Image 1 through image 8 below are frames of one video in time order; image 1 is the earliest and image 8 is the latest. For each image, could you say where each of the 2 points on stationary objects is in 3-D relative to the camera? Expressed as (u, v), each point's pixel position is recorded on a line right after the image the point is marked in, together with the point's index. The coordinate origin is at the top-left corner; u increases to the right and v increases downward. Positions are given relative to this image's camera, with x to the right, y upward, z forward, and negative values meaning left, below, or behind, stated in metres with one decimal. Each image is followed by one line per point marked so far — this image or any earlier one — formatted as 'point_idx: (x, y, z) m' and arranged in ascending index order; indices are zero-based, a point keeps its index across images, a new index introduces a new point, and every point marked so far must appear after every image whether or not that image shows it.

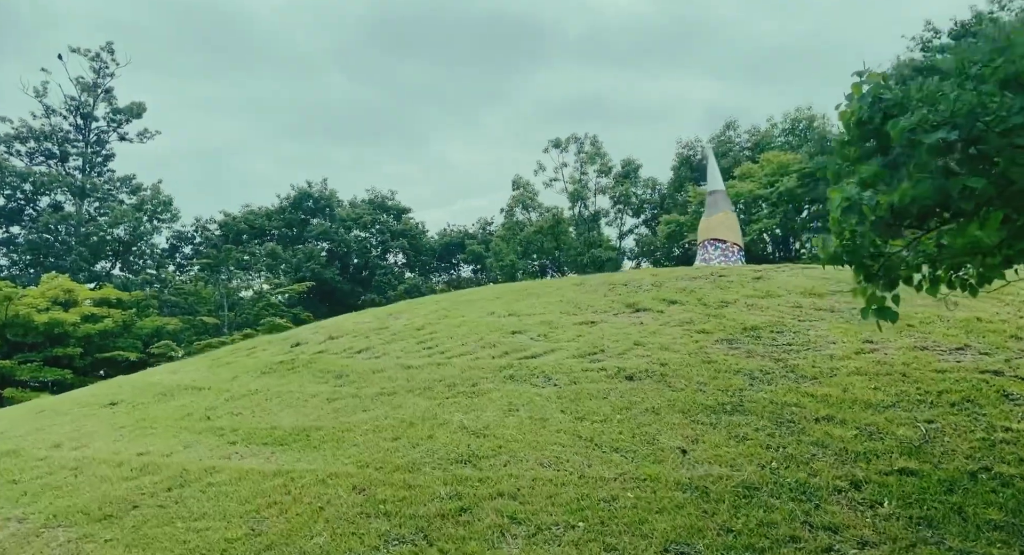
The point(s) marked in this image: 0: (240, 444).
0: (-2.4, -1.5, +7.2) m
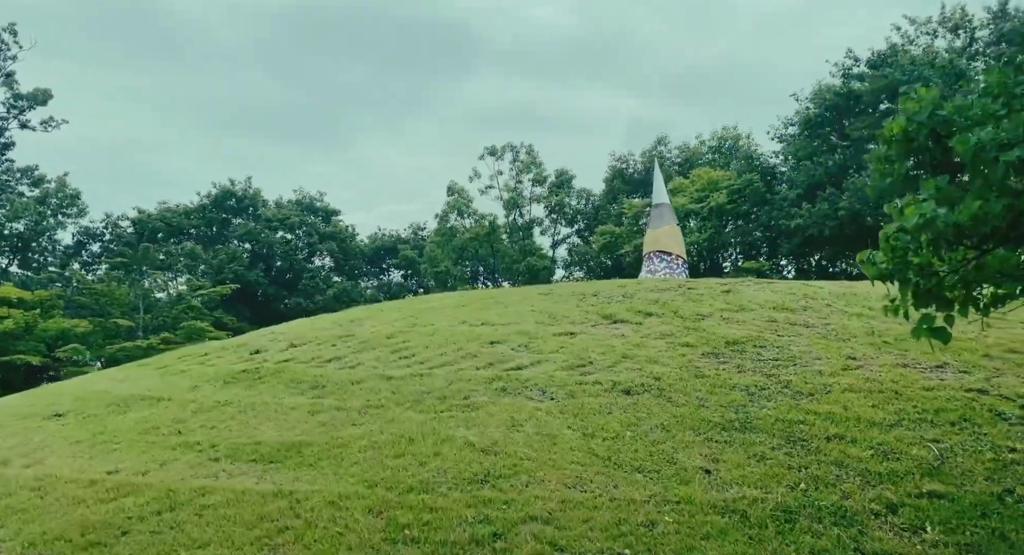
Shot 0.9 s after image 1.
0: (-2.4, -1.5, +6.6) m
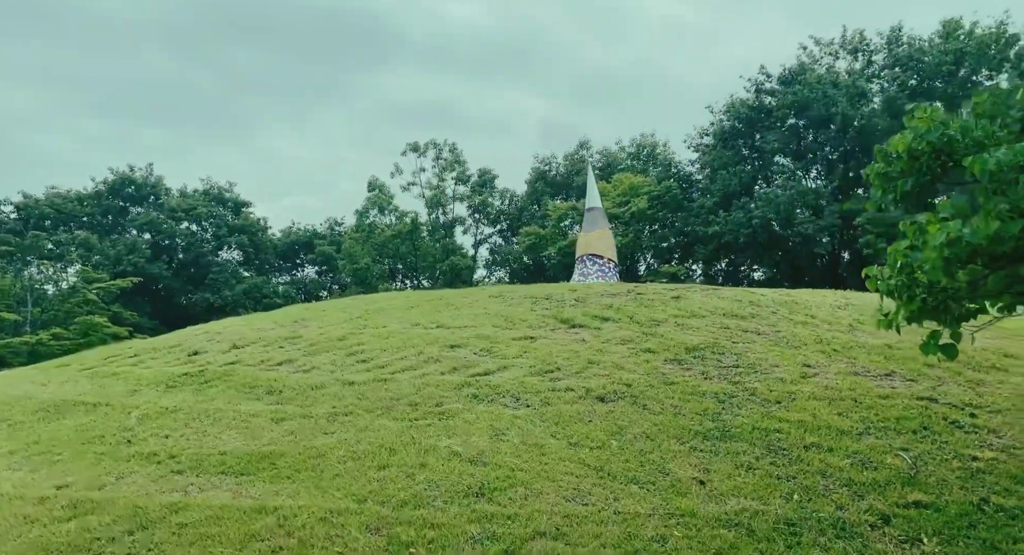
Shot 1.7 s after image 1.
0: (-2.5, -1.5, +6.2) m
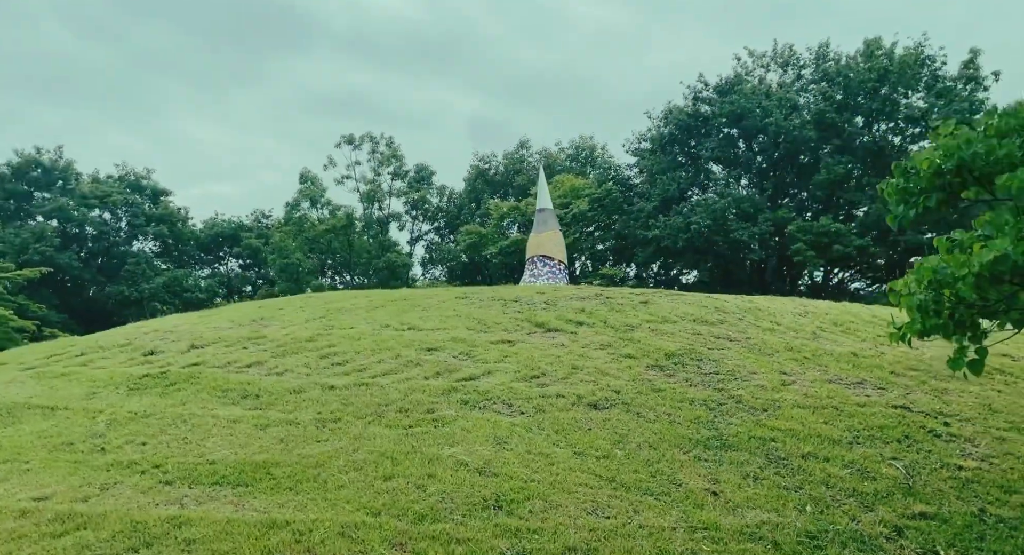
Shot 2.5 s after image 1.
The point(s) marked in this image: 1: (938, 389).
0: (-2.4, -1.5, +5.9) m
1: (+5.8, -1.5, +10.9) m
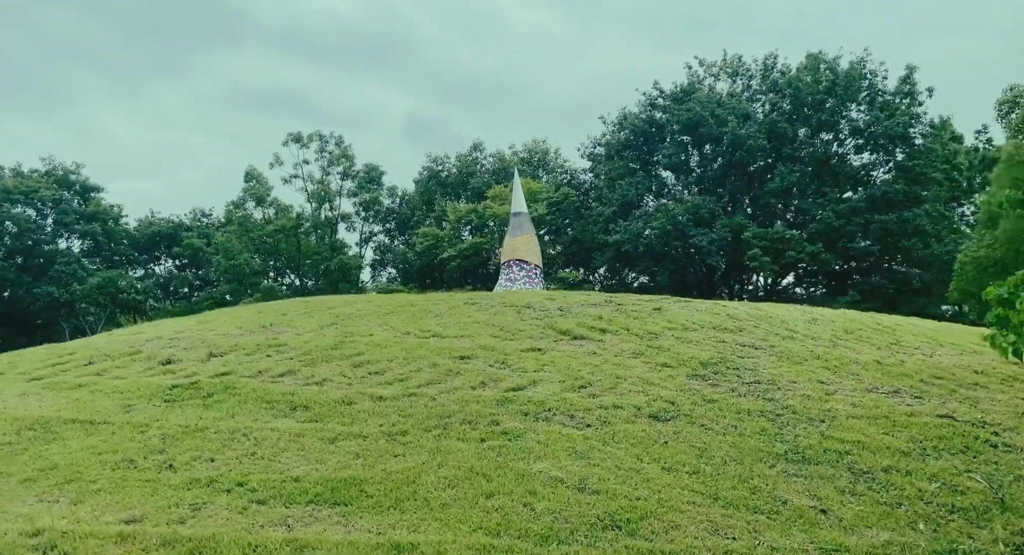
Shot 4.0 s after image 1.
0: (-1.6, -1.5, +5.5) m
1: (+6.2, -1.6, +11.0) m
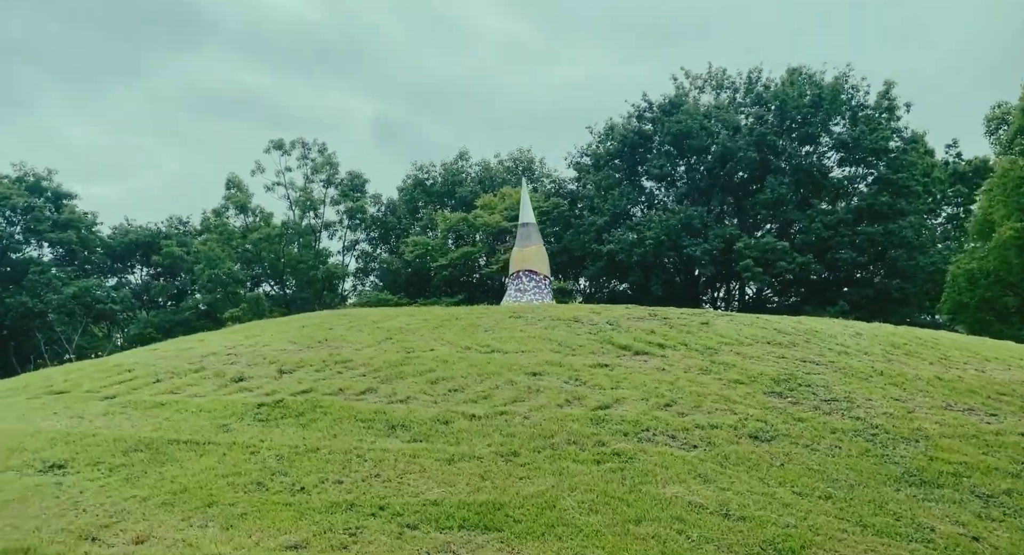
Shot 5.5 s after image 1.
0: (-0.6, -1.7, +5.4) m
1: (+7.2, -1.9, +11.0) m
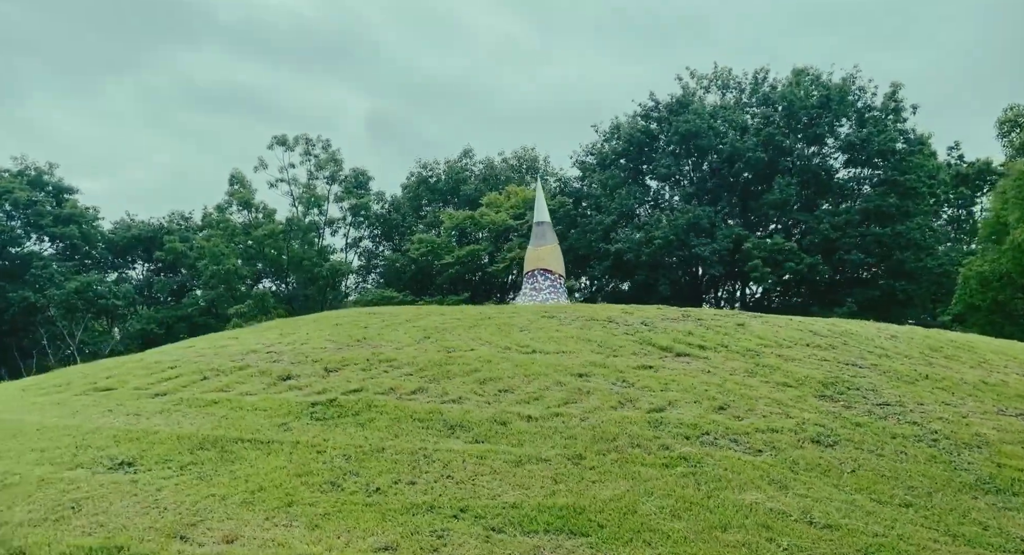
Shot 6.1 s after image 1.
0: (0.0, -1.7, +5.3) m
1: (+7.8, -1.9, +10.8) m
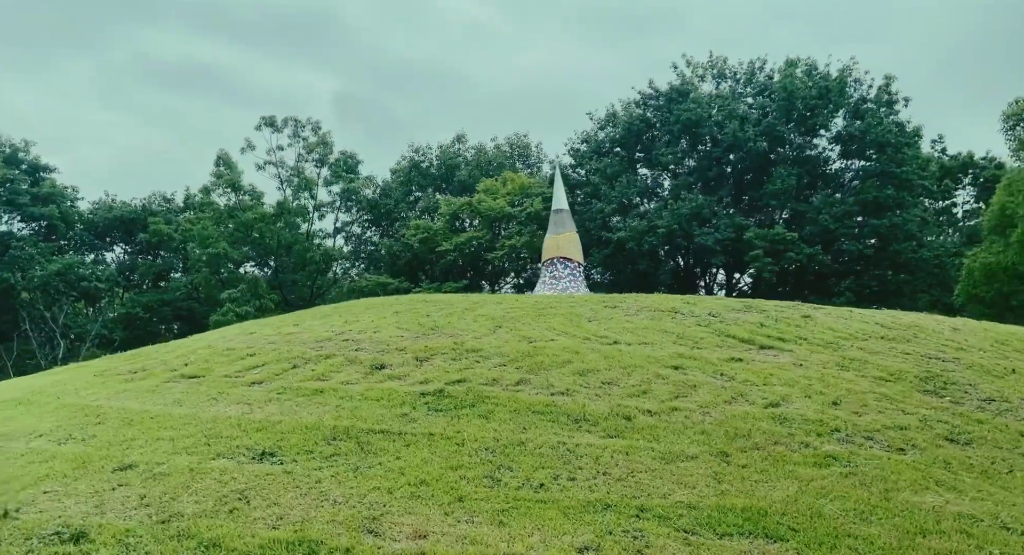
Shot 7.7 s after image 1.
0: (+1.2, -1.6, +5.0) m
1: (+9.0, -1.9, +10.6) m
